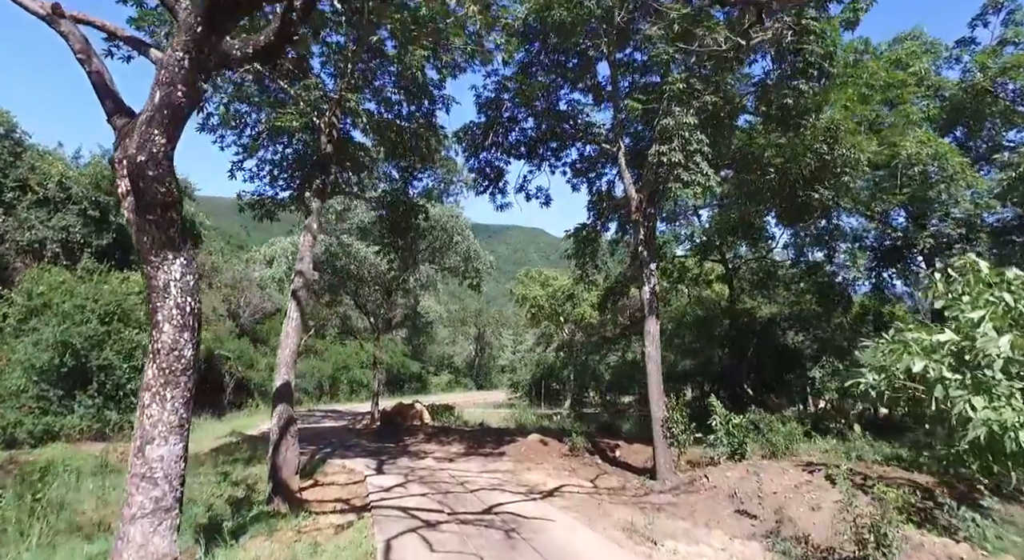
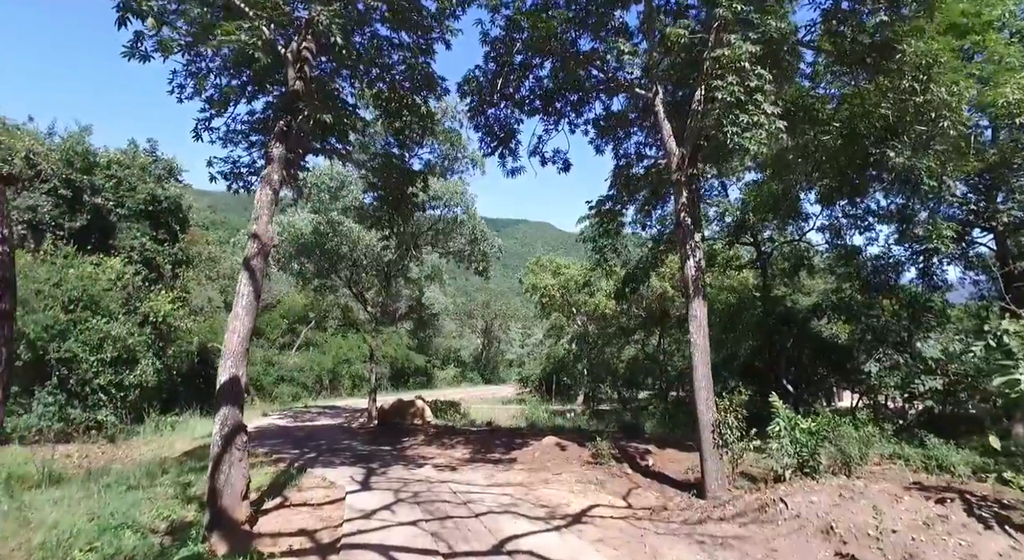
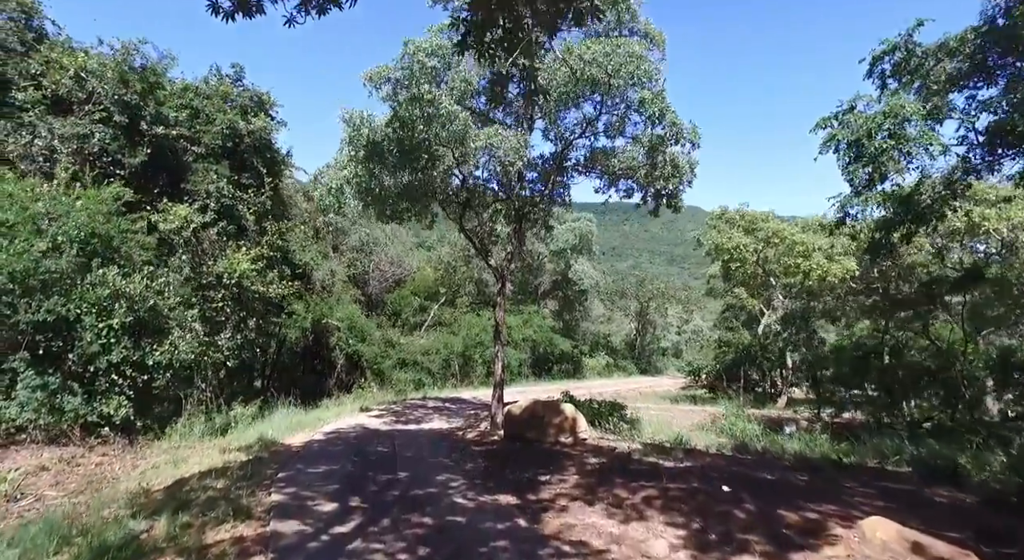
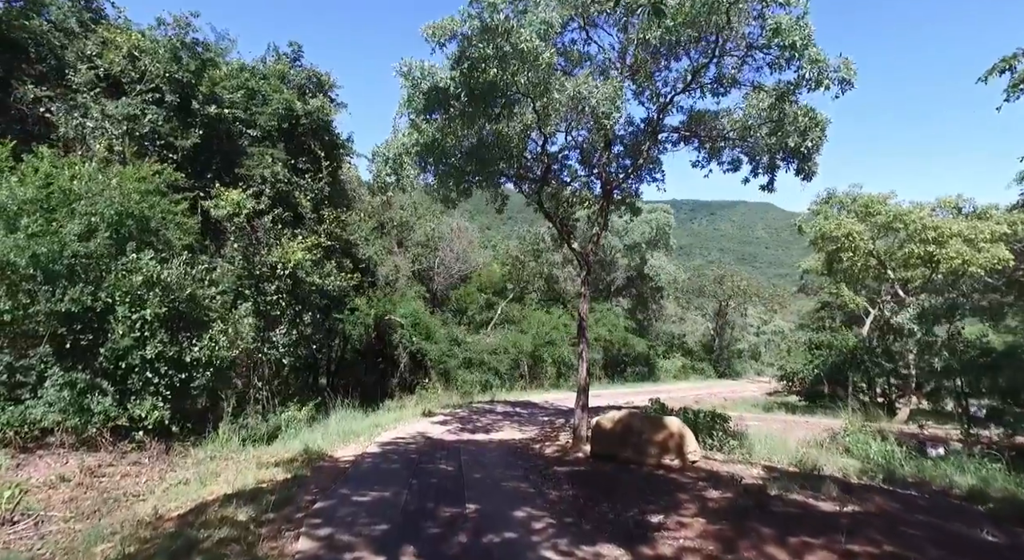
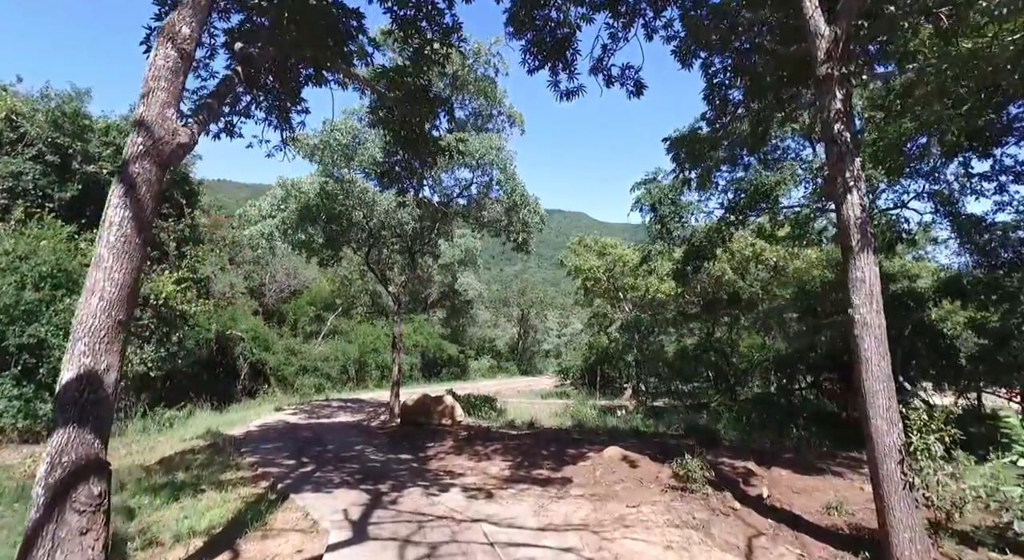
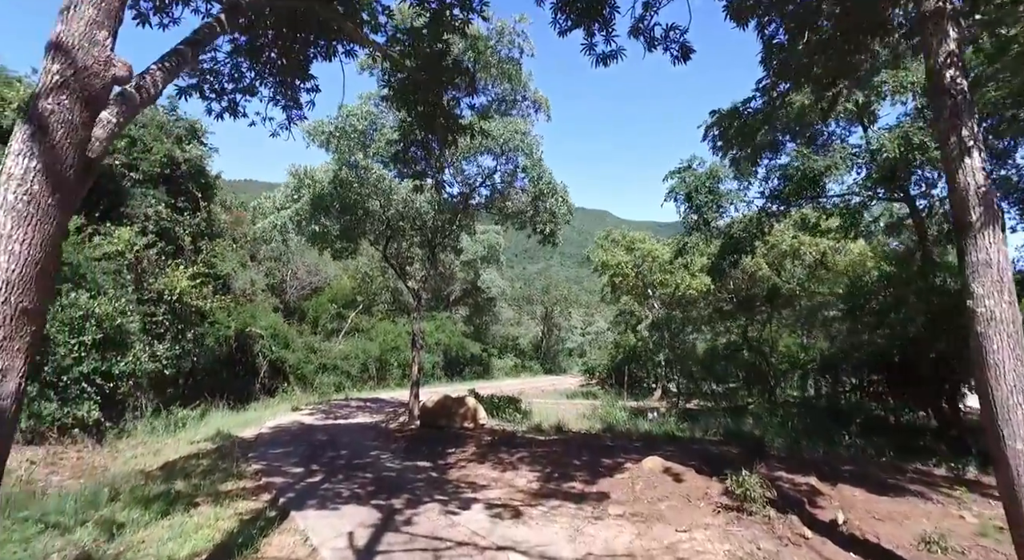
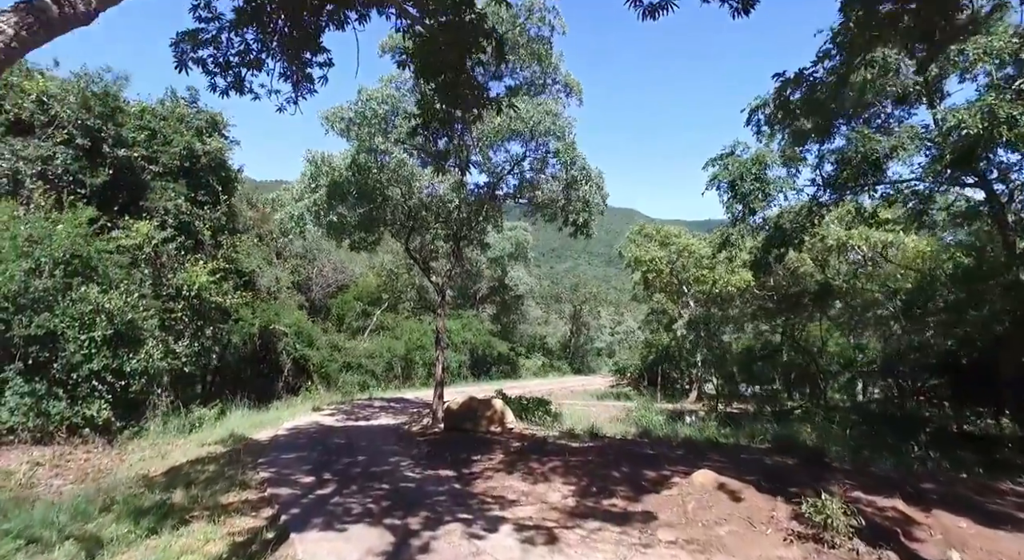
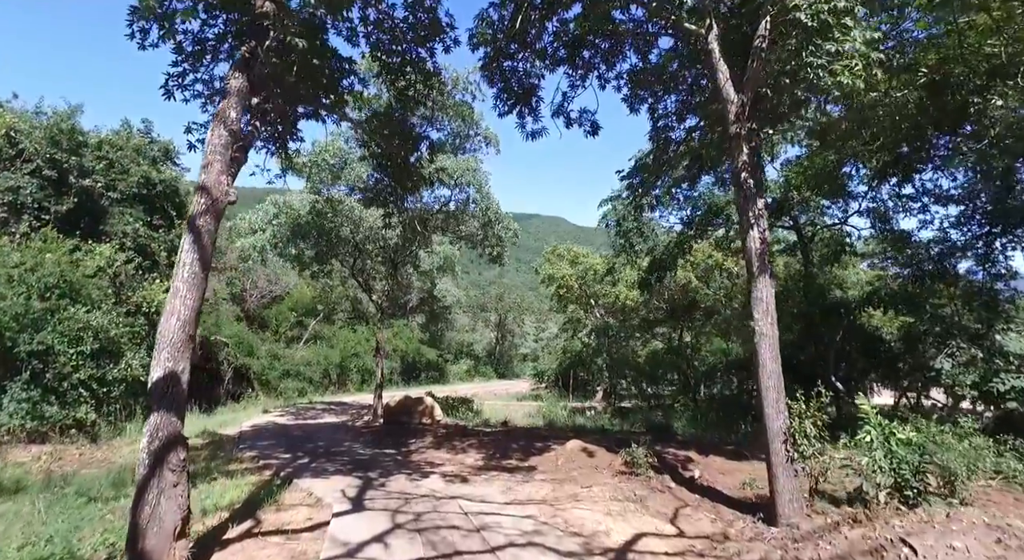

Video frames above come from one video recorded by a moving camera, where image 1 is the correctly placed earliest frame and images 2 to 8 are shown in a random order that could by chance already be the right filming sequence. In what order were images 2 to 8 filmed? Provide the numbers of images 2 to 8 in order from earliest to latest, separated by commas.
2, 8, 5, 6, 7, 3, 4
